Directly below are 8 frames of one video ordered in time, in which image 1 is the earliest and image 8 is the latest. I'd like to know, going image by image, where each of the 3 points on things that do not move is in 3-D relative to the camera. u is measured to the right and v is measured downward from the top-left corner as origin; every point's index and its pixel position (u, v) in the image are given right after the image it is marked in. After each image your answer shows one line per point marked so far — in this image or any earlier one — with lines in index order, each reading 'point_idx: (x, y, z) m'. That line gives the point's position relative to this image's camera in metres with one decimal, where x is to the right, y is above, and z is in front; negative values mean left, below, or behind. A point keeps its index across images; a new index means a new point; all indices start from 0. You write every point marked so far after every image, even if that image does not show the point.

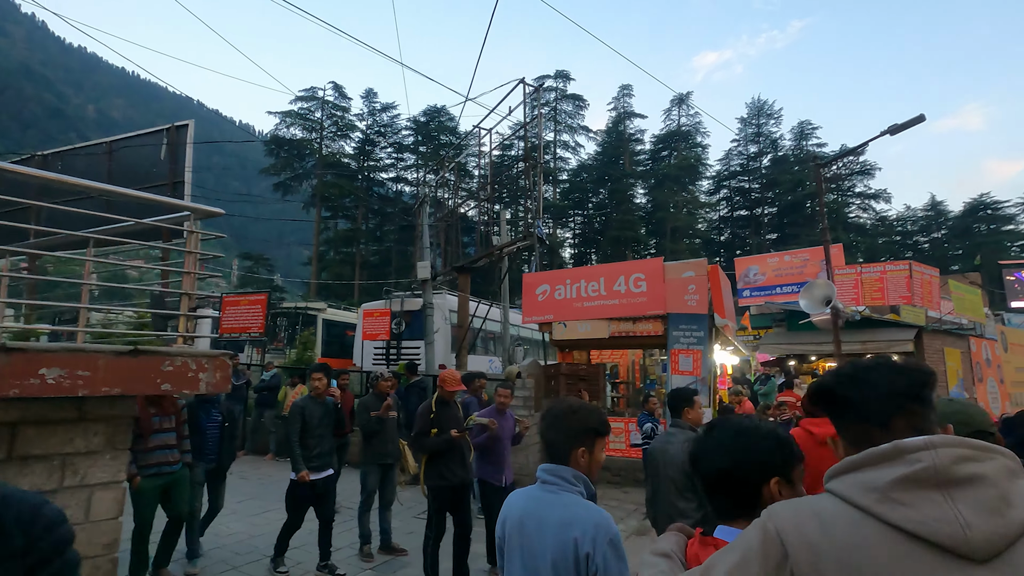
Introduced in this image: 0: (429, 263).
0: (-1.6, +0.5, +11.0) m
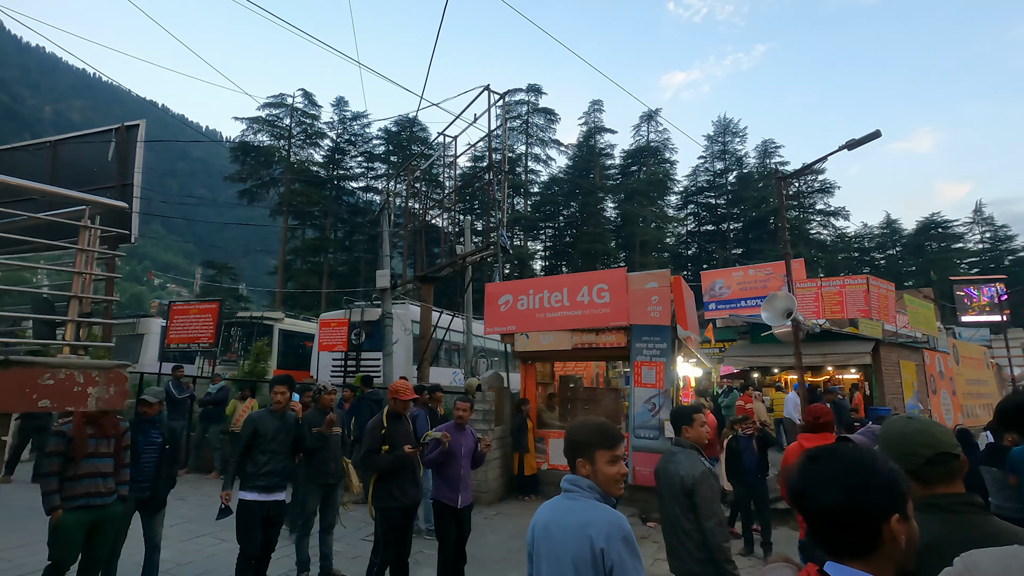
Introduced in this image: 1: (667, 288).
0: (-2.3, +0.3, +10.6) m
1: (+2.5, 0.0, +9.0) m
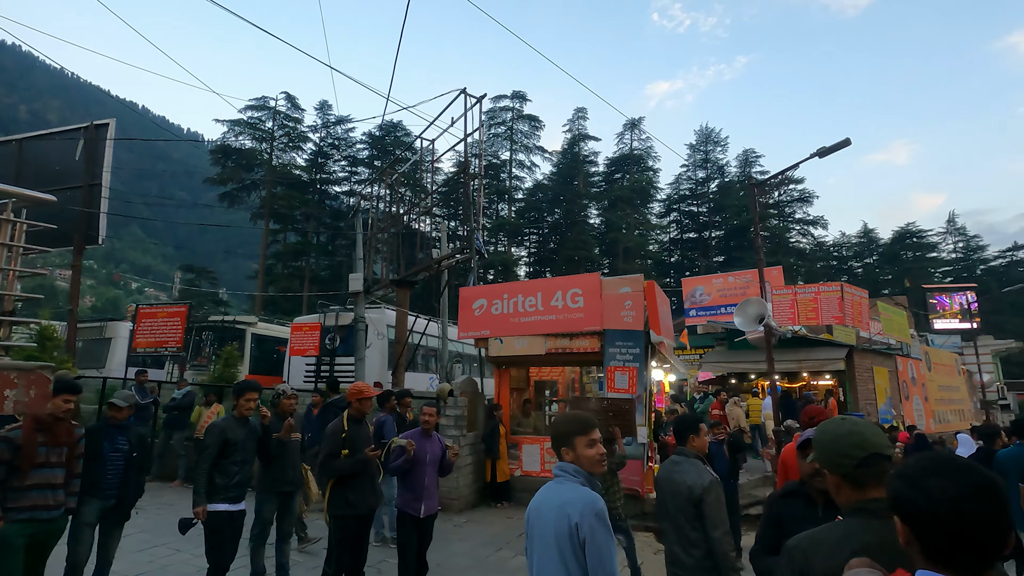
0: (-2.8, +0.2, +10.5) m
1: (+2.0, -0.1, +9.0) m
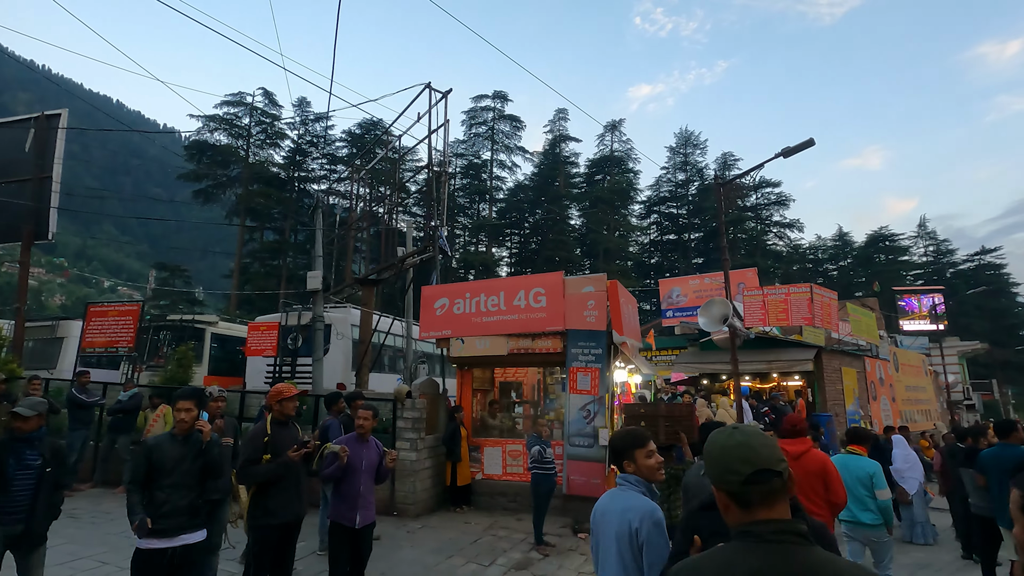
0: (-3.5, +0.3, +10.2) m
1: (+1.4, -0.1, +8.8) m
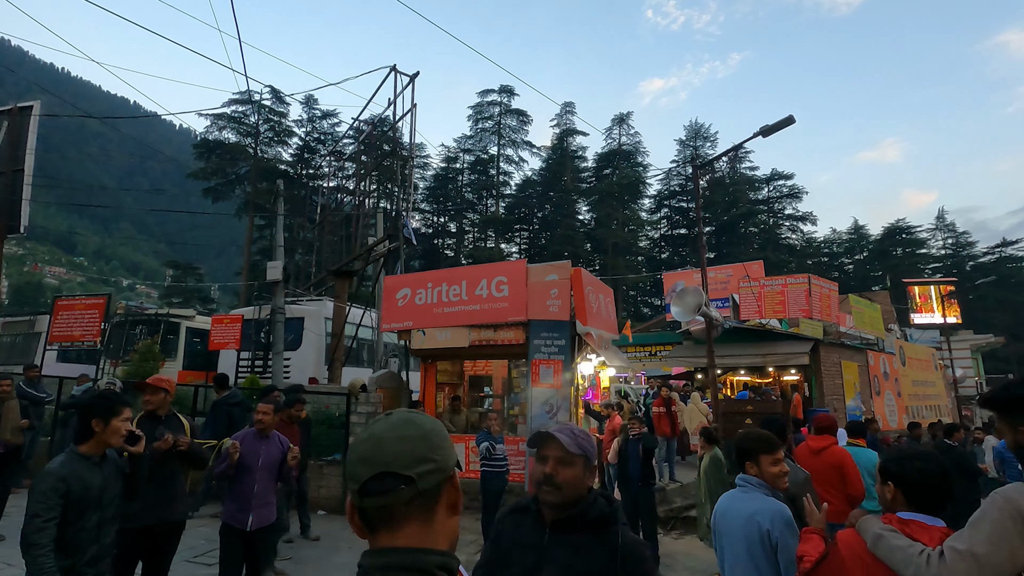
0: (-4.0, +0.4, +9.8) m
1: (+0.8, +0.1, +8.3) m
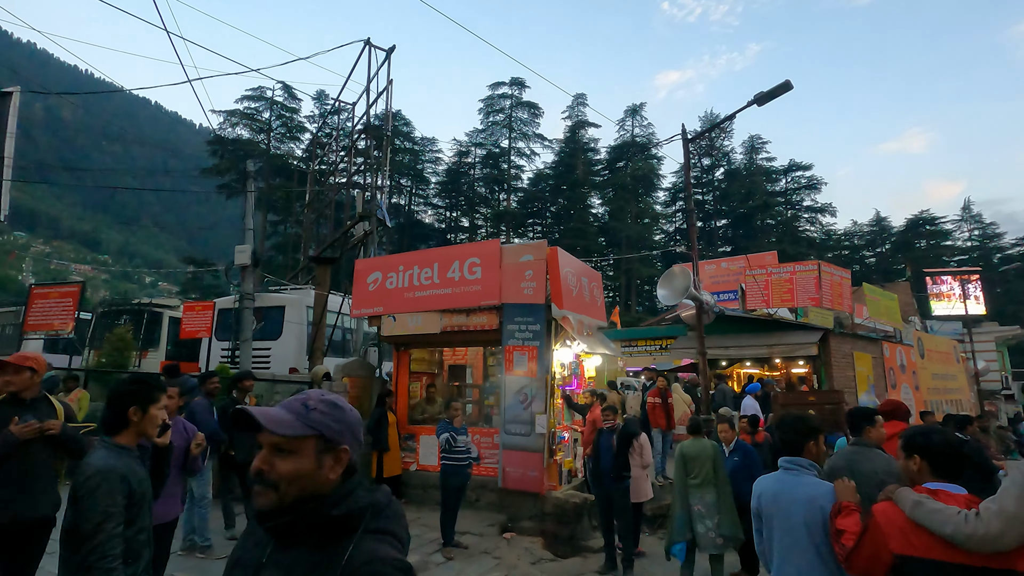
0: (-4.4, +0.7, +9.4) m
1: (+0.4, +0.4, +7.8) m
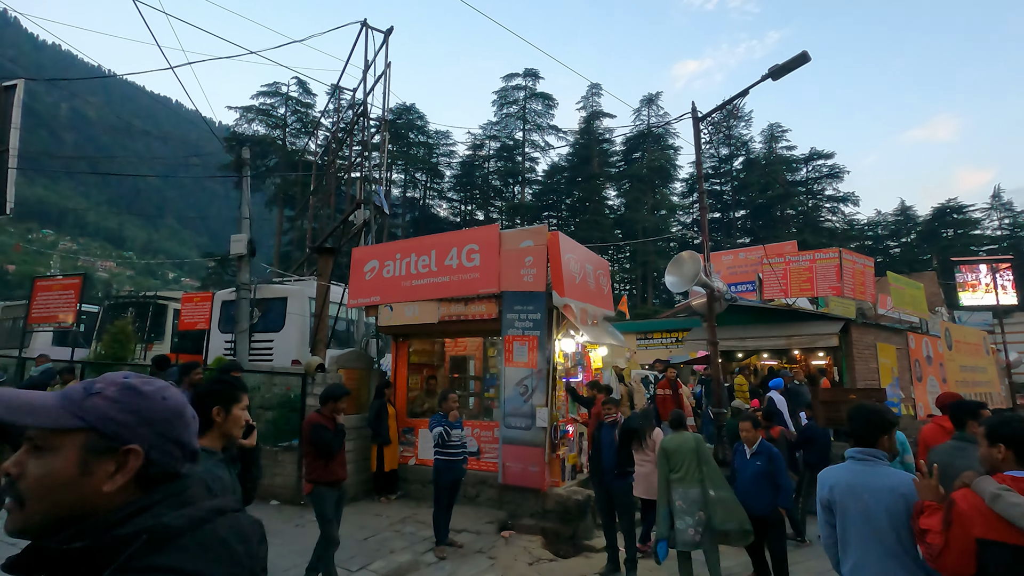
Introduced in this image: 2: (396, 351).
0: (-4.4, +0.8, +9.2) m
1: (+0.4, +0.5, +7.4) m
2: (-1.8, -1.0, +8.8) m
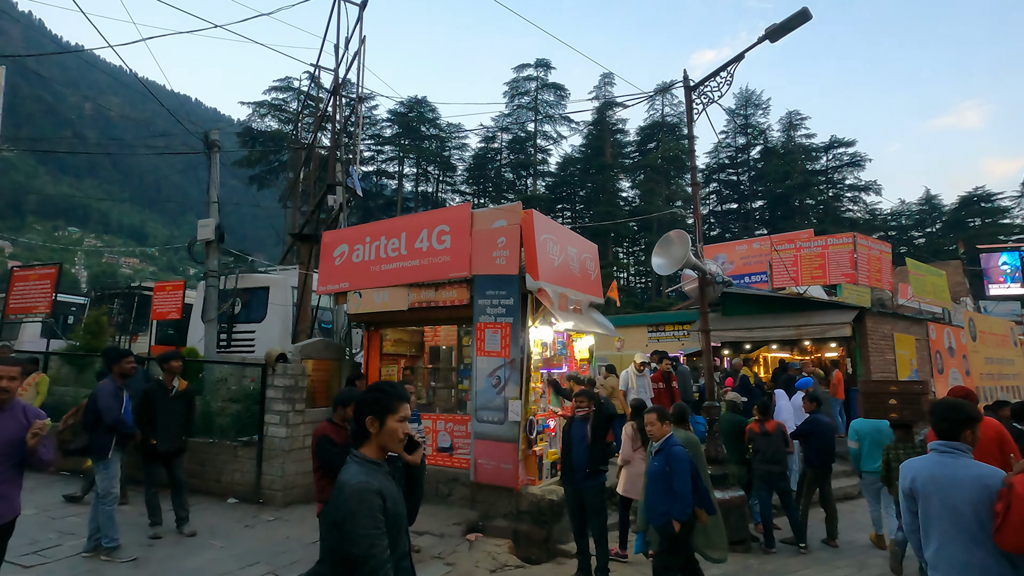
0: (-4.7, +1.0, +8.8) m
1: (+0.1, +0.7, +6.8) m
2: (-2.1, -0.8, +8.3) m
